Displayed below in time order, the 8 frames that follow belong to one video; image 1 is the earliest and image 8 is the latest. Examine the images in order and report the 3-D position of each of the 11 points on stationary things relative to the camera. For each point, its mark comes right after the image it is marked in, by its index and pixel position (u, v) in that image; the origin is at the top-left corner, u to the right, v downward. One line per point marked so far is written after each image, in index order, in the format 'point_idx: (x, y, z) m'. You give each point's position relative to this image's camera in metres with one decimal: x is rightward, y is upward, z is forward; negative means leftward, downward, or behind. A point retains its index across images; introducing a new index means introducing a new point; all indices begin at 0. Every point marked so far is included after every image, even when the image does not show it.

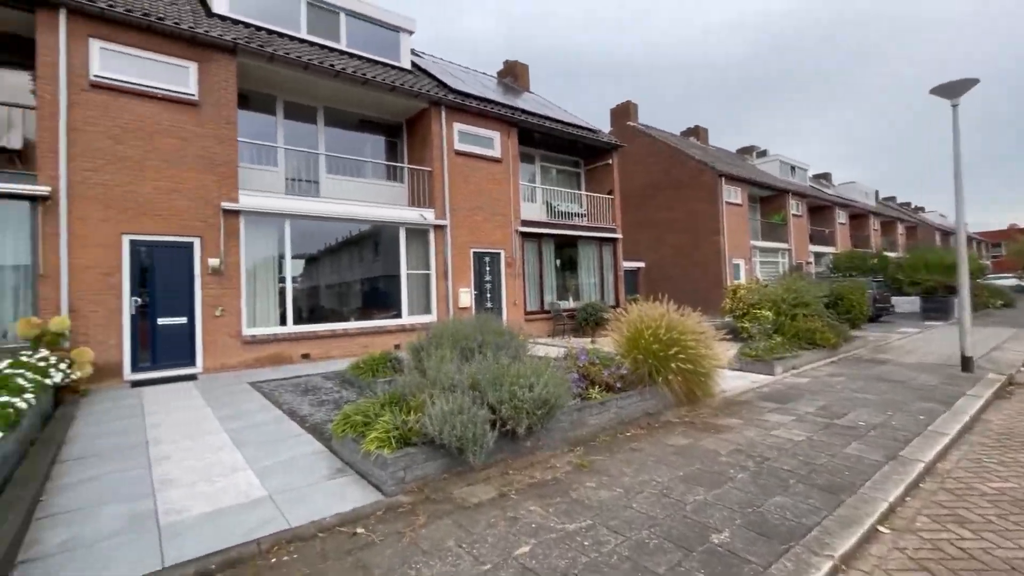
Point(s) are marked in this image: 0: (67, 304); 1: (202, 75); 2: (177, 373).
0: (-6.6, -0.2, +7.1) m
1: (-5.5, +3.8, +8.4) m
2: (-5.6, -1.4, +7.9) m
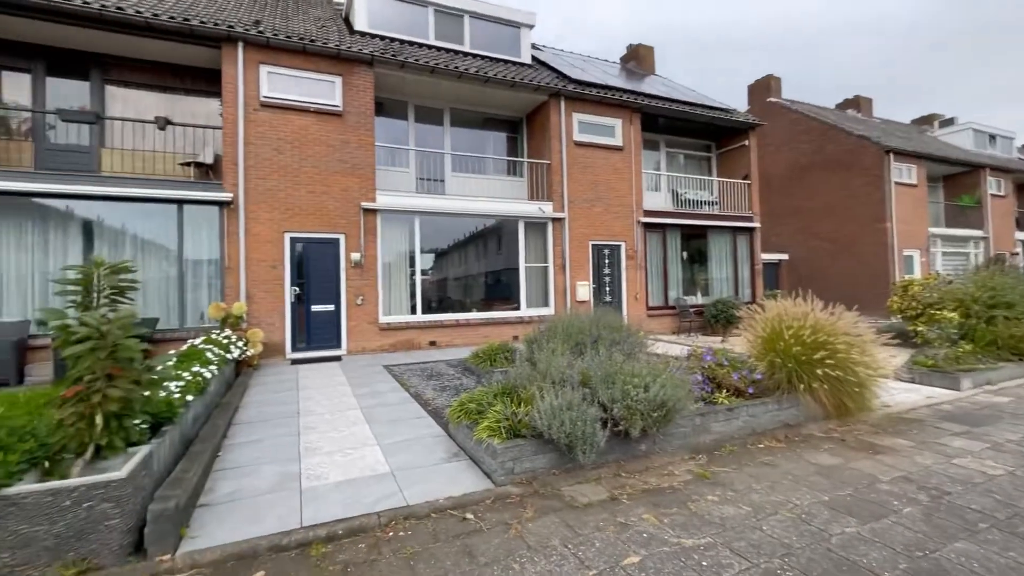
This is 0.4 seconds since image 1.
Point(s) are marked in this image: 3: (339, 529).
0: (-4.7, -0.1, +8.4) m
1: (-3.3, +3.9, +9.3) m
2: (-3.5, -1.2, +9.0) m
3: (-1.1, -1.5, +2.9) m
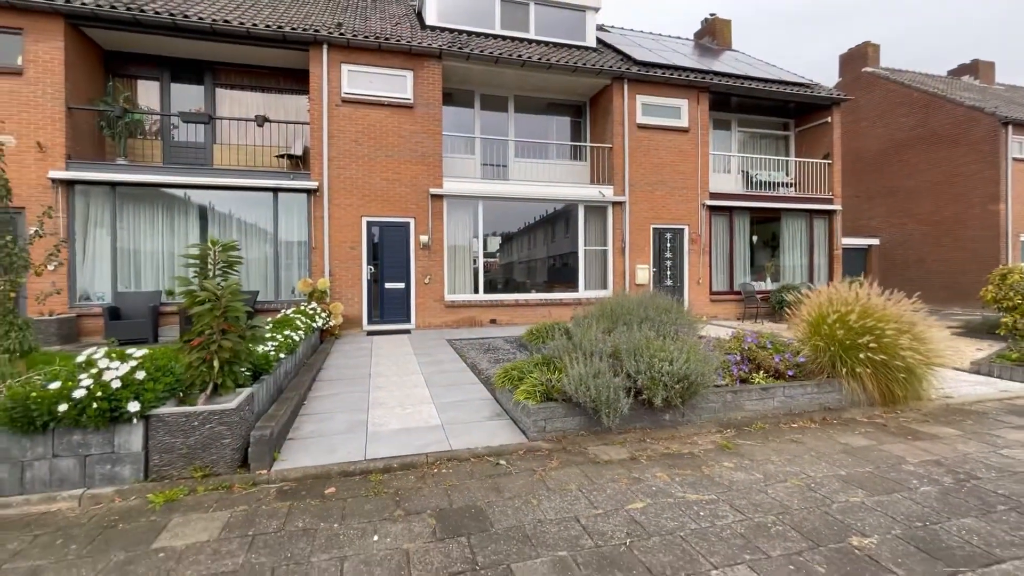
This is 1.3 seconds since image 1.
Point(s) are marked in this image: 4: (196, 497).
0: (-3.7, +0.4, +9.5) m
1: (-2.0, +4.3, +10.0) m
2: (-2.4, -0.8, +9.9) m
3: (-0.9, -1.3, +3.5) m
4: (-2.1, -1.4, +3.1) m
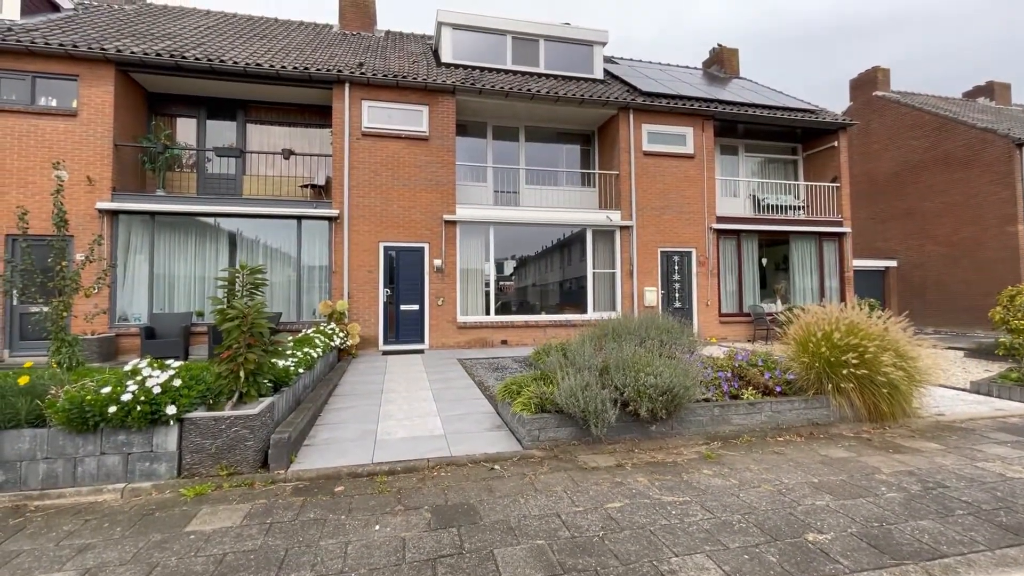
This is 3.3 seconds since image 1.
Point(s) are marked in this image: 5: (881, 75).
0: (-3.5, -0.1, +10.0) m
1: (-1.8, +3.9, +10.6) m
2: (-2.2, -1.3, +10.3) m
3: (-0.9, -1.5, +3.9) m
4: (-2.1, -1.5, +3.5) m
5: (+14.4, +8.3, +18.6) m
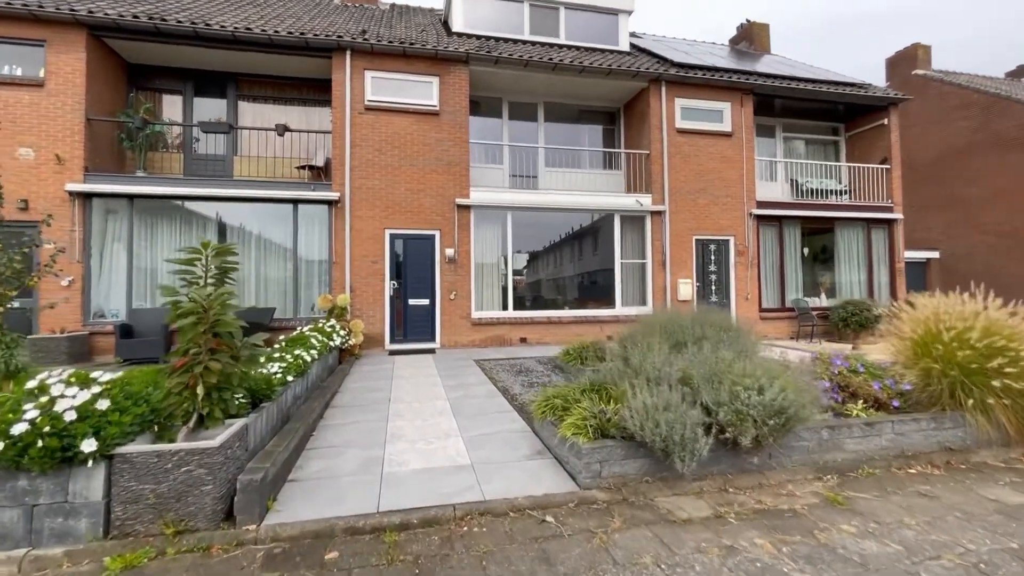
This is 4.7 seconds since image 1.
0: (-3.1, +0.1, +9.0) m
1: (-1.4, +4.0, +9.5) m
2: (-1.8, -1.1, +9.2) m
3: (-0.6, -1.4, +2.8) m
4: (-1.8, -1.4, +2.4) m
5: (+14.9, +8.6, +17.3) m
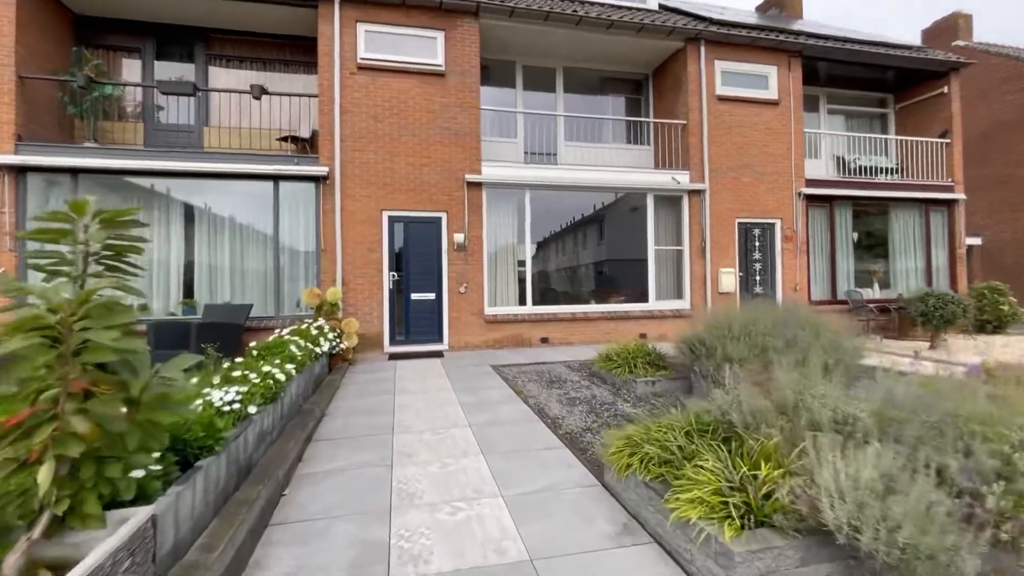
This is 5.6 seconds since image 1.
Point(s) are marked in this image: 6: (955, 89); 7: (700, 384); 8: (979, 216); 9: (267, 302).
0: (-2.7, +0.2, +7.6) m
1: (-1.1, +4.2, +8.1) m
2: (-1.4, -1.0, +7.9) m
3: (-0.2, -1.3, +1.5) m
4: (-1.4, -1.4, +1.1) m
5: (+15.1, +9.0, +15.9) m
6: (+10.0, +4.5, +10.8) m
7: (+2.0, -1.0, +5.1) m
8: (+15.4, +2.4, +15.8) m
9: (-4.0, -0.2, +7.7) m
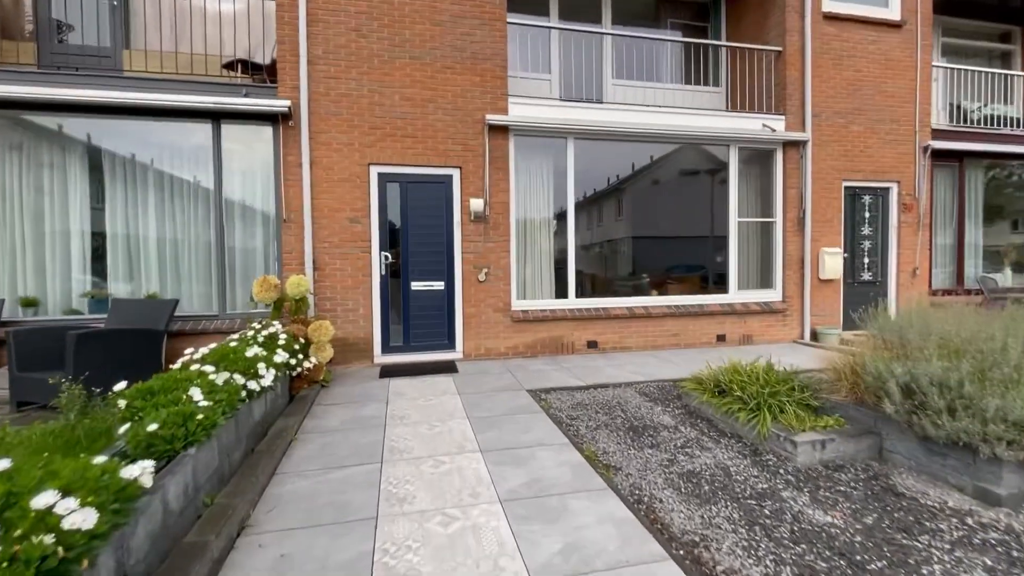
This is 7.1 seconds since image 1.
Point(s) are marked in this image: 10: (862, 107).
0: (-2.3, +0.3, +5.4) m
1: (-0.6, +4.3, +5.7) m
2: (-0.9, -0.8, +5.7) m
3: (+0.2, -1.5, -0.7) m
4: (-1.0, -1.5, -1.0) m
5: (+15.7, +9.4, +13.2) m
6: (+10.5, +4.8, +8.3) m
7: (+2.5, -1.0, +2.9) m
8: (+15.9, +2.9, +13.3) m
9: (-3.5, -0.1, +5.5) m
10: (+5.2, +2.7, +7.0) m
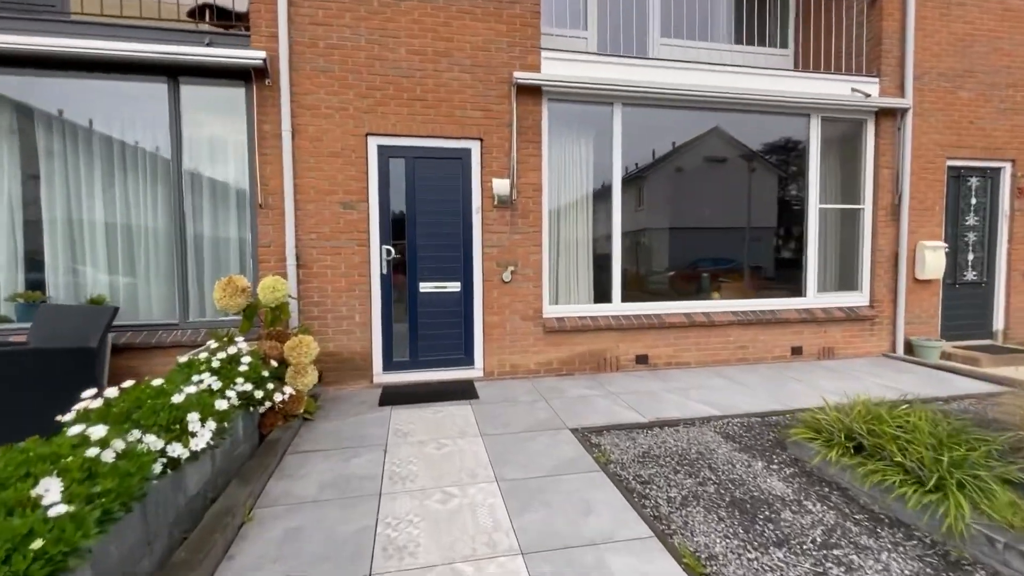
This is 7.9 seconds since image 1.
0: (-1.9, +0.3, +4.3) m
1: (-0.3, +4.3, +4.5) m
2: (-0.6, -0.9, +4.6) m
3: (+0.4, -1.6, -1.8) m
4: (-0.8, -1.7, -2.1) m
5: (+16.2, +9.5, +11.5) m
6: (+10.9, +4.8, +6.8) m
7: (+2.7, -1.1, +1.8) m
8: (+16.4, +2.9, +11.7) m
9: (-3.2, -0.1, +4.5) m
10: (+5.5, +2.6, +5.7) m
